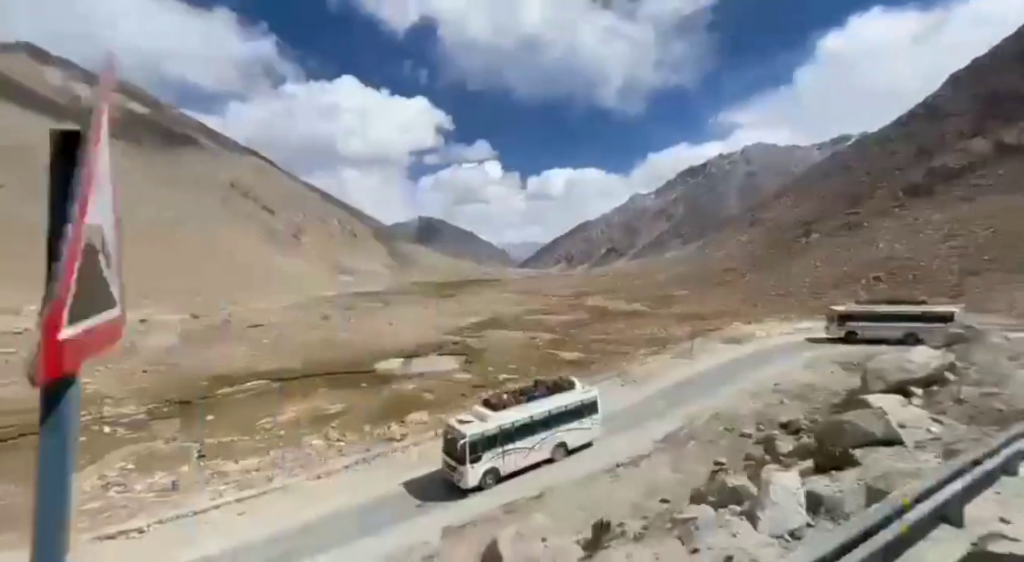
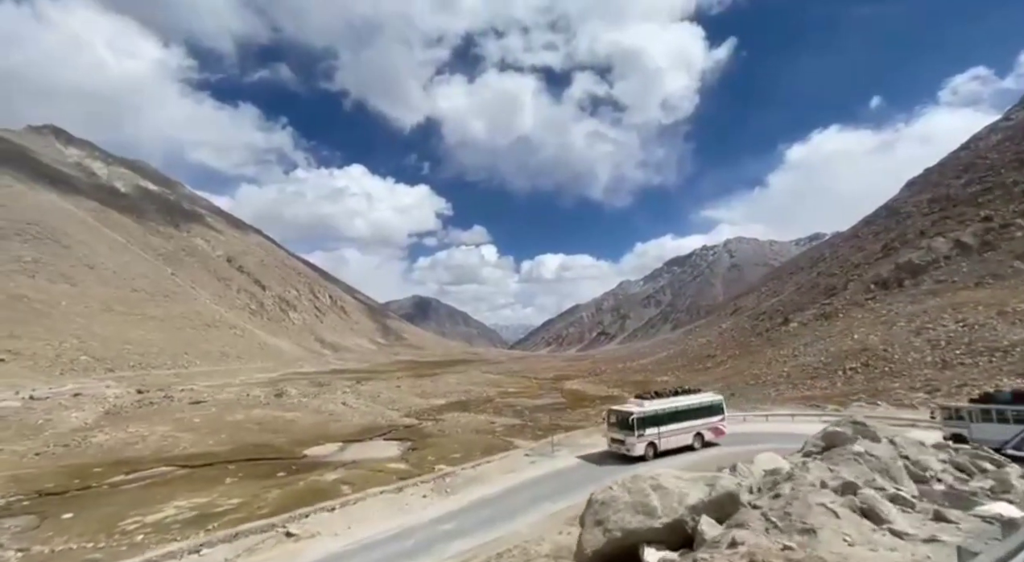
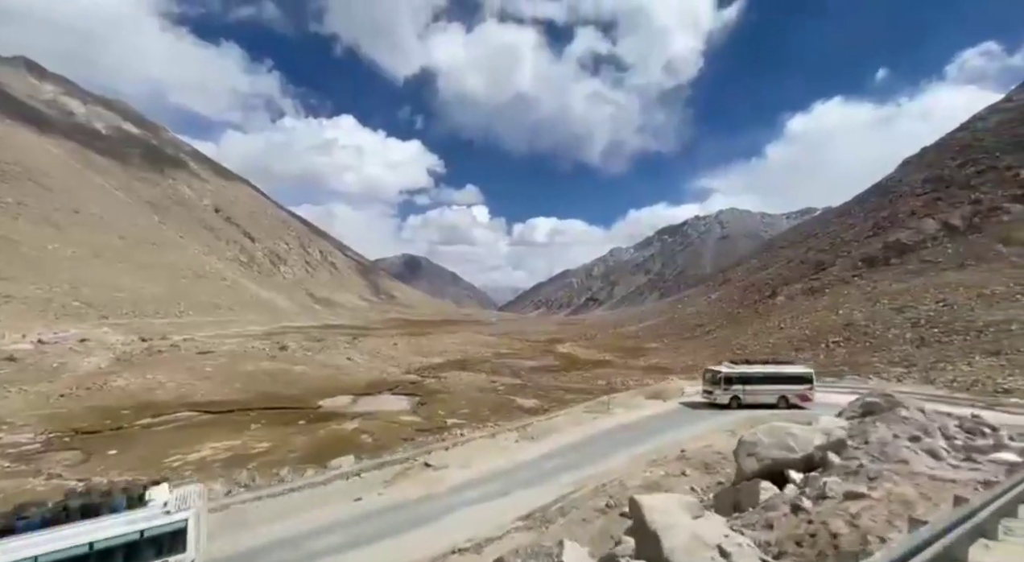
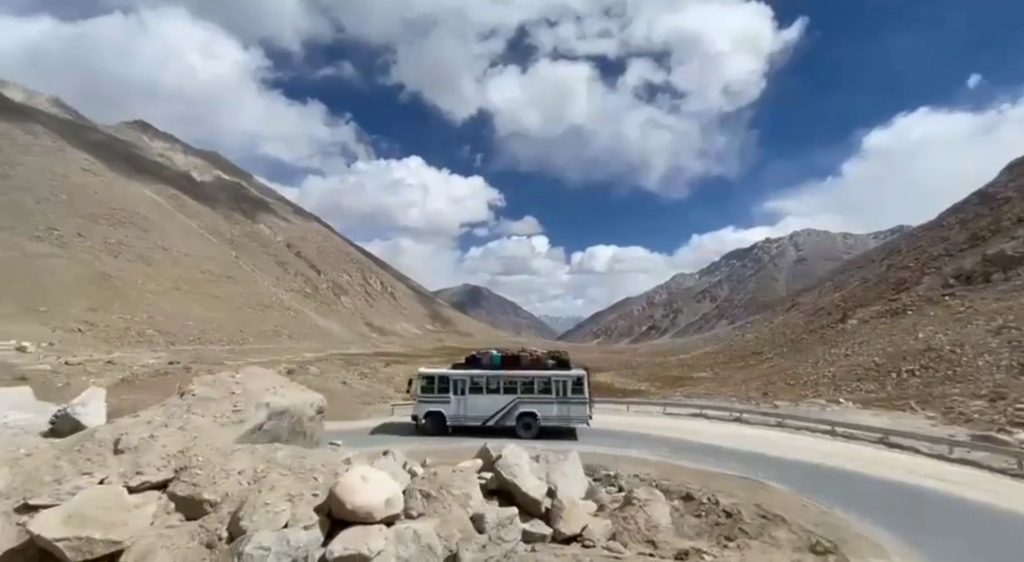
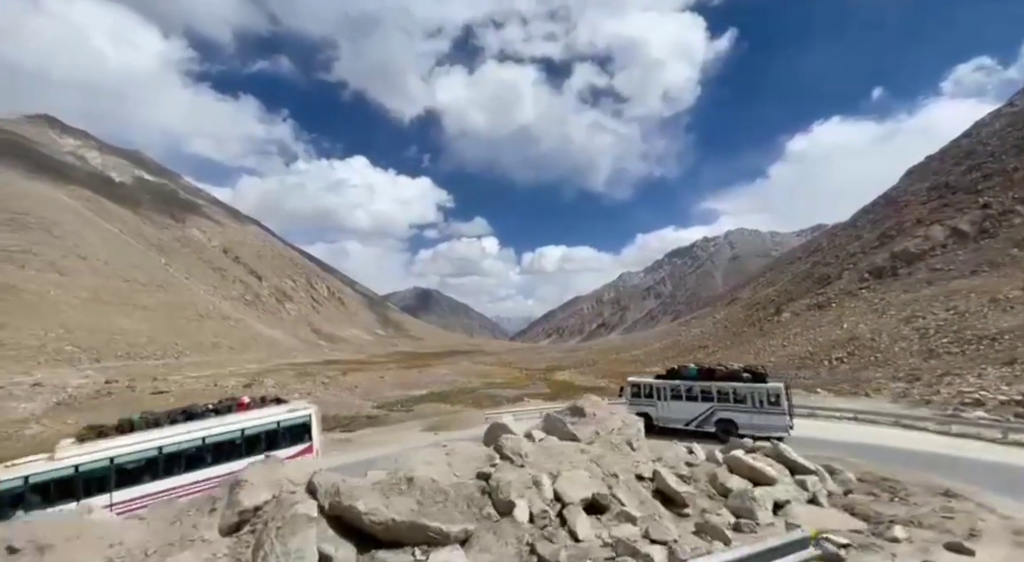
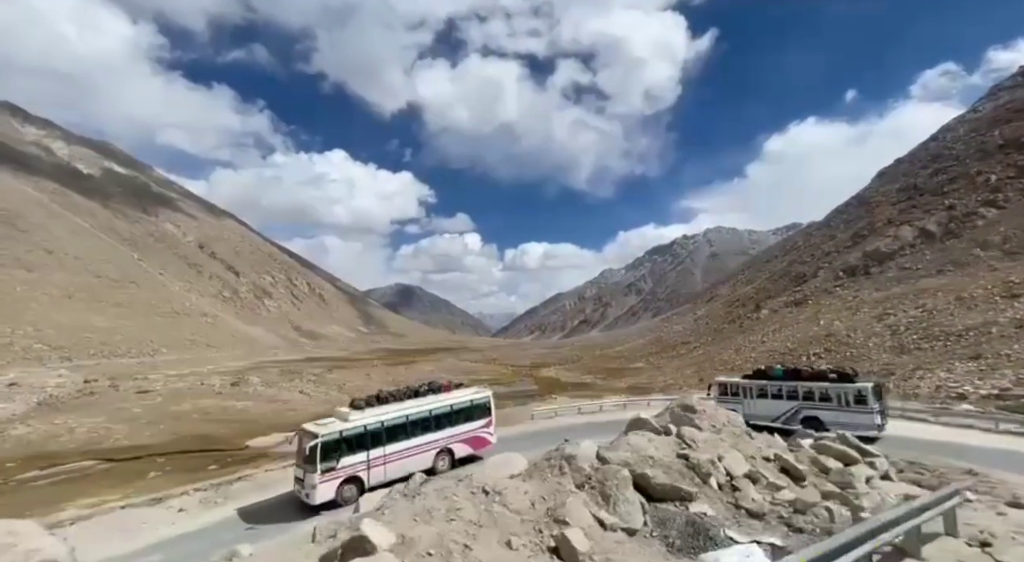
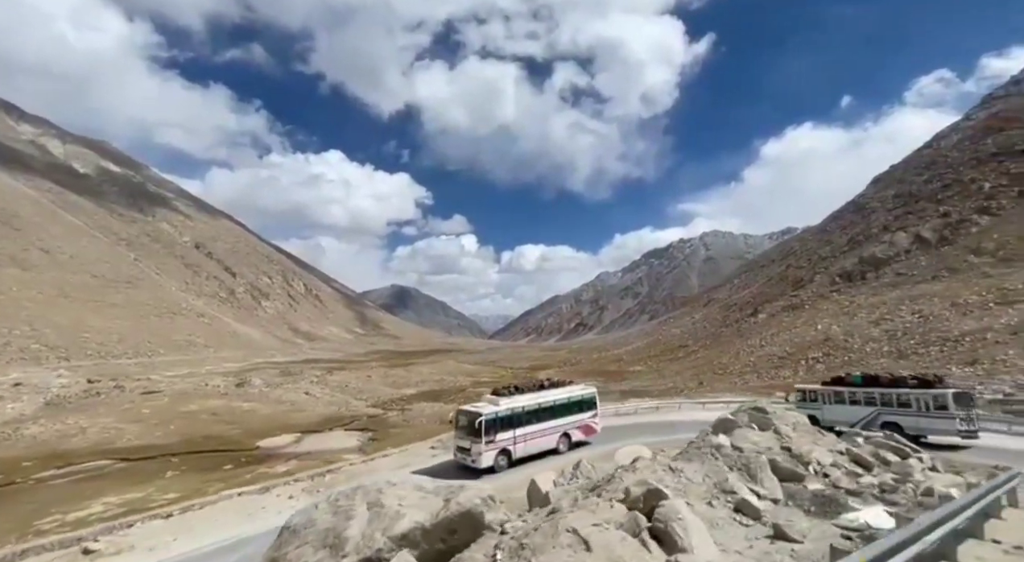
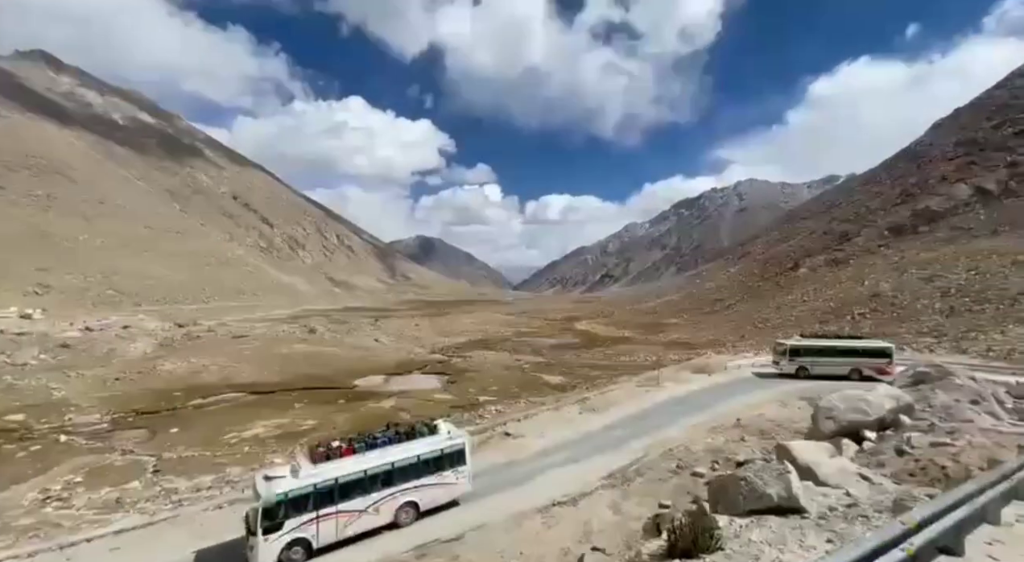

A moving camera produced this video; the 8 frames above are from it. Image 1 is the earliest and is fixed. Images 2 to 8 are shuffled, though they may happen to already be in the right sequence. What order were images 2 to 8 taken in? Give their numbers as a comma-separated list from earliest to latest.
8, 3, 2, 7, 6, 5, 4
